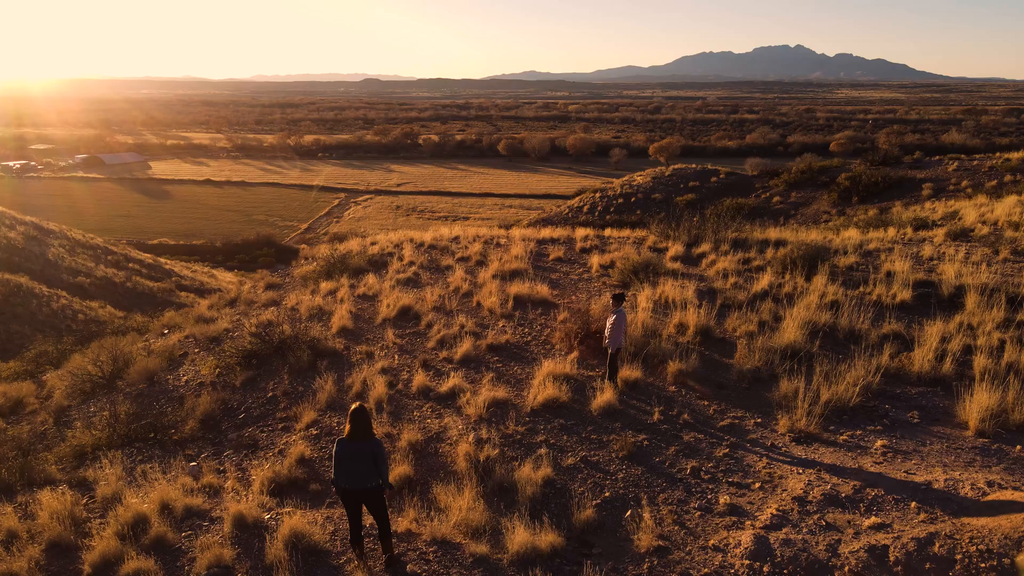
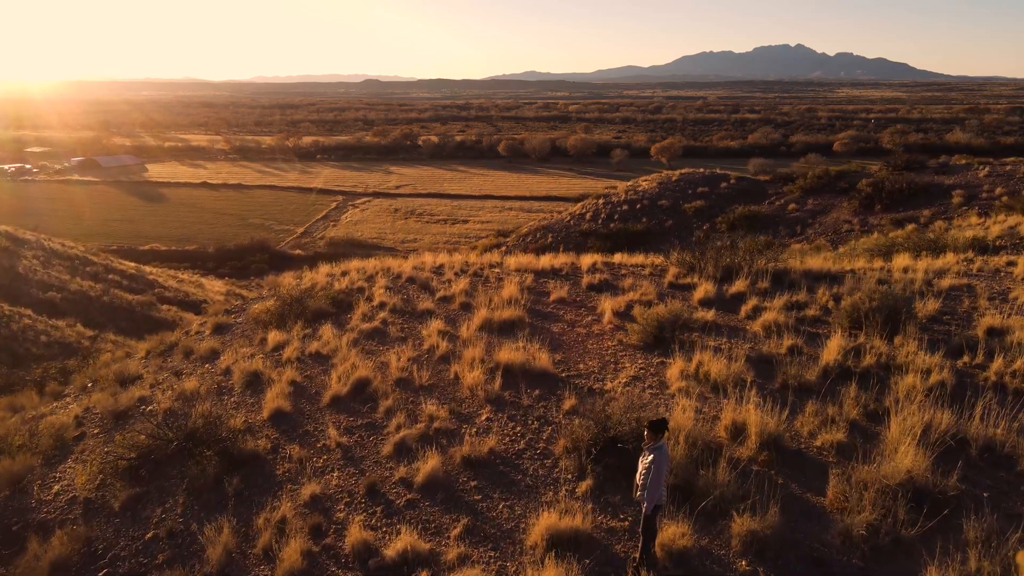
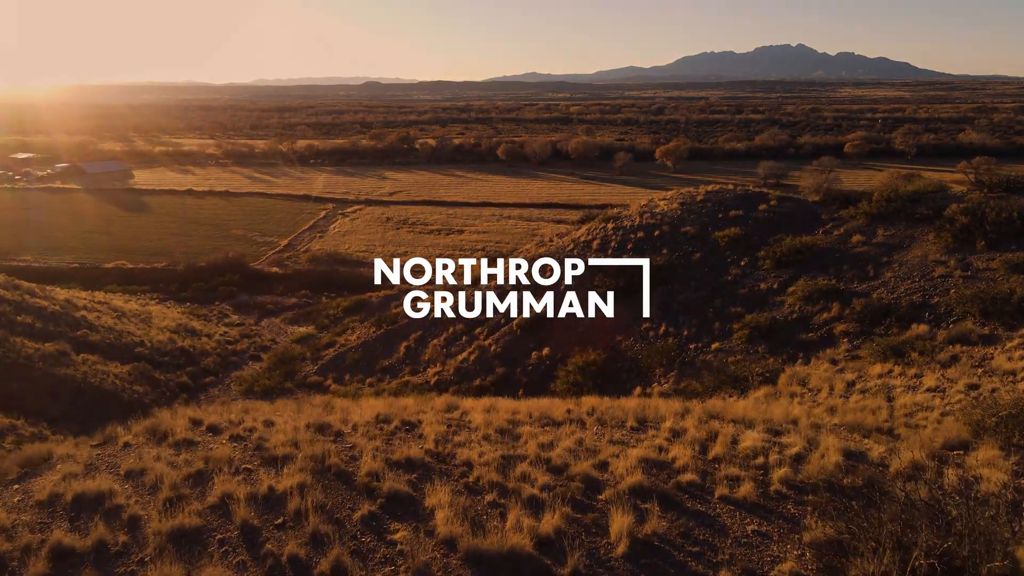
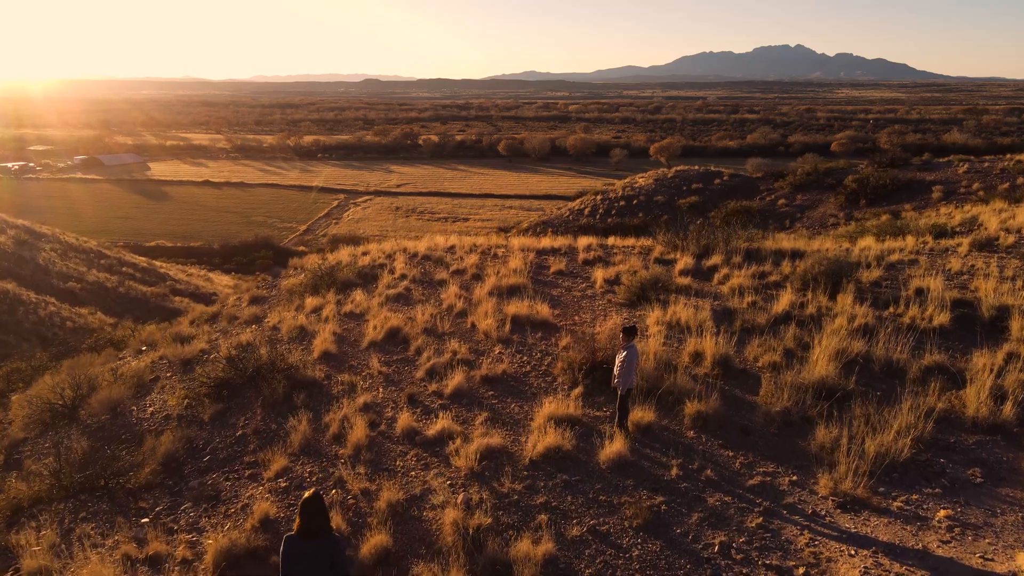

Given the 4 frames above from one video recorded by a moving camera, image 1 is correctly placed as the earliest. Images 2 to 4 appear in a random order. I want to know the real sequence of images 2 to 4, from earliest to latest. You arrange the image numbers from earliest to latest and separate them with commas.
4, 2, 3
